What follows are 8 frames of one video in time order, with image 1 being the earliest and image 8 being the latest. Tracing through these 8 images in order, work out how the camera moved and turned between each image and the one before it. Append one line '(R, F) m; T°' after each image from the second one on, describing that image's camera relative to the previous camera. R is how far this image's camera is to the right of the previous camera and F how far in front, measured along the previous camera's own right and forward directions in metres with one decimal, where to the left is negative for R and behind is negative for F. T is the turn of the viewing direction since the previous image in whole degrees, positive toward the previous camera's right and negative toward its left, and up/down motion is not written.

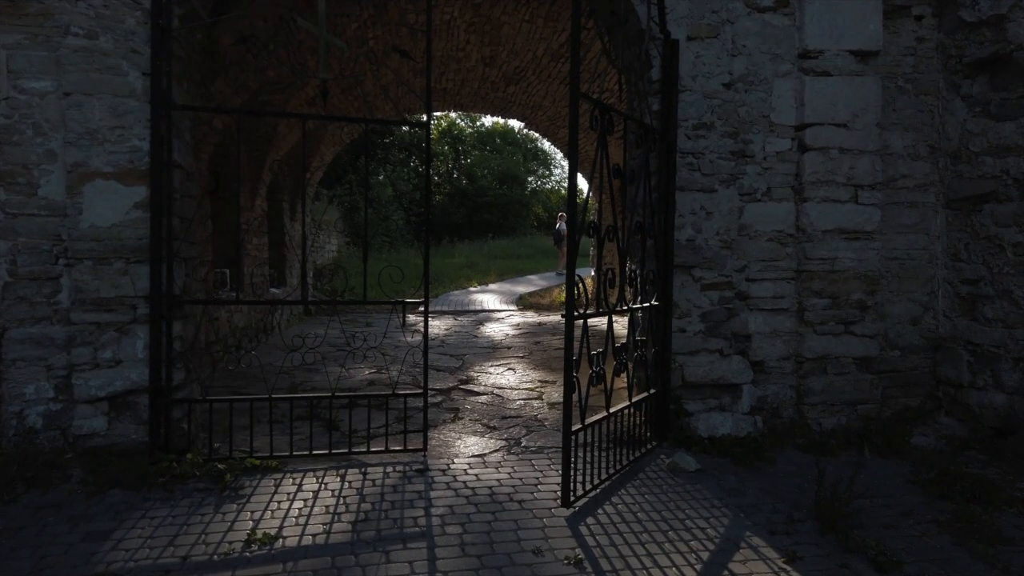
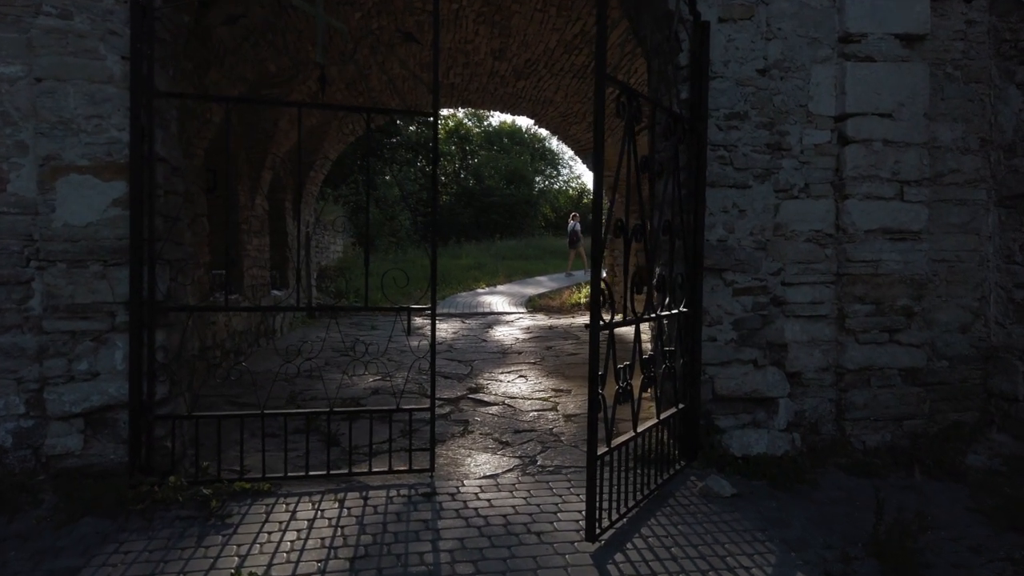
(0.0, +0.3) m; -1°
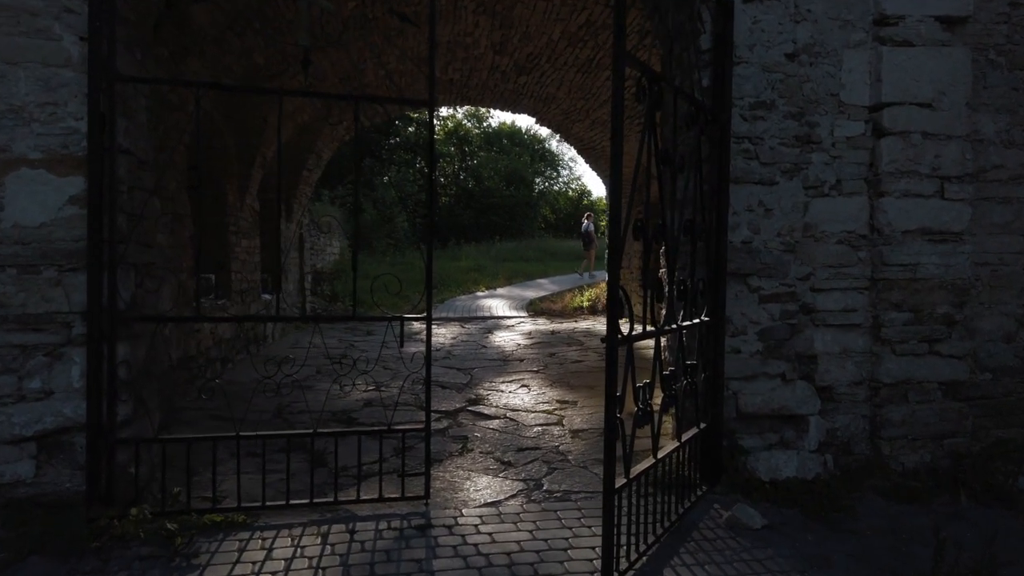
(0.0, +0.3) m; 0°
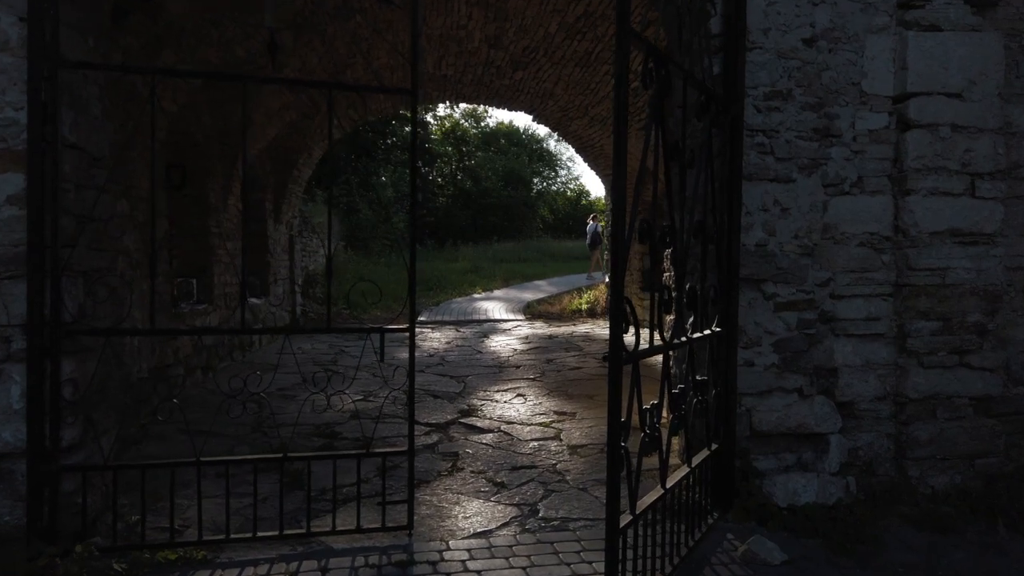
(0.0, +0.3) m; 0°
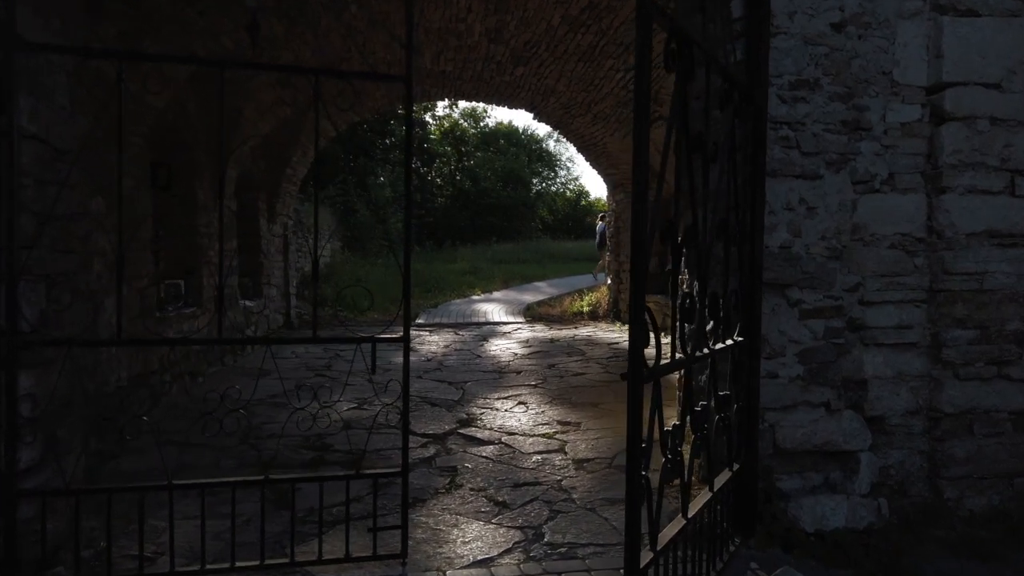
(0.0, +0.2) m; 0°
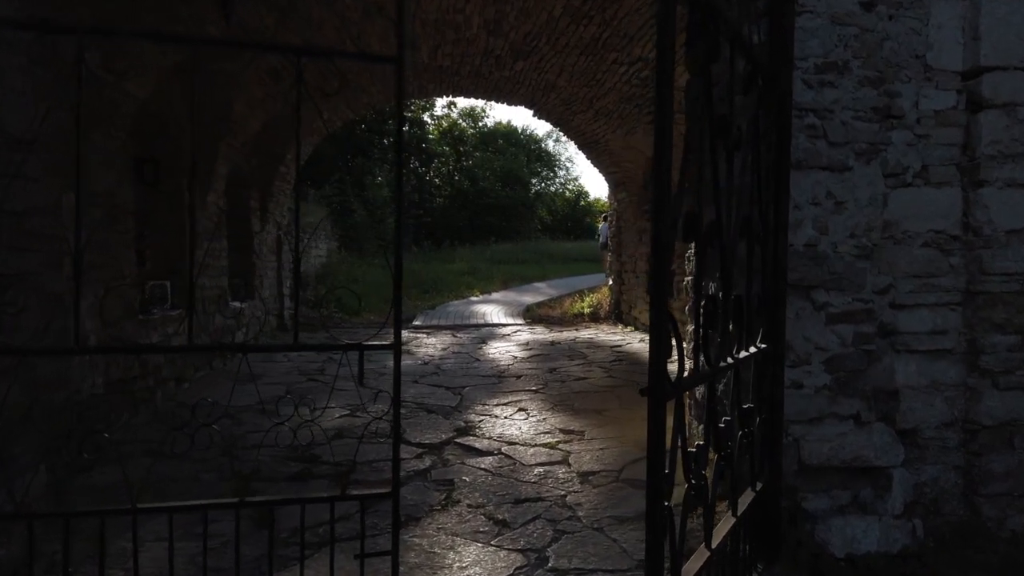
(0.0, +0.2) m; 0°
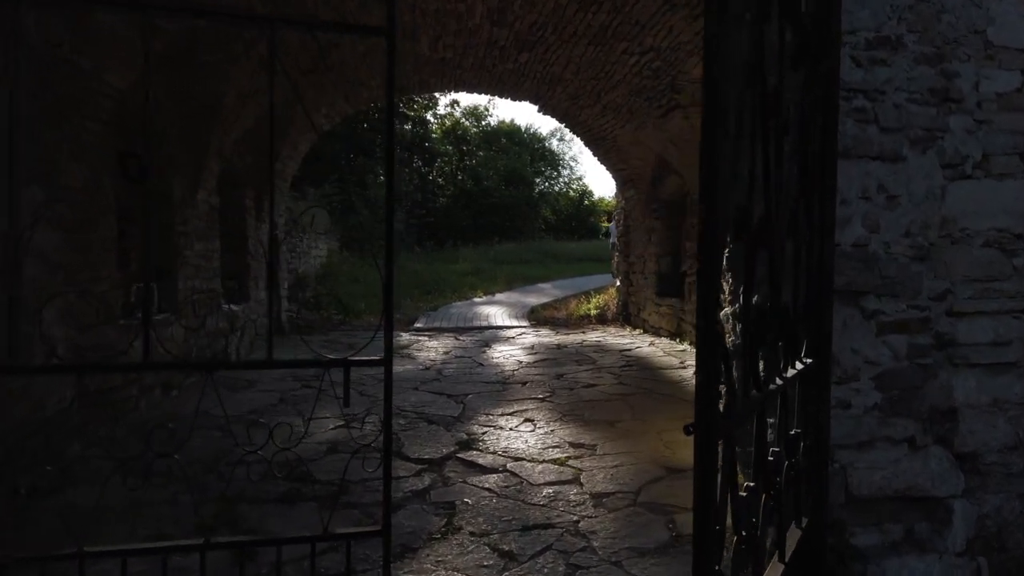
(0.0, +0.3) m; 0°
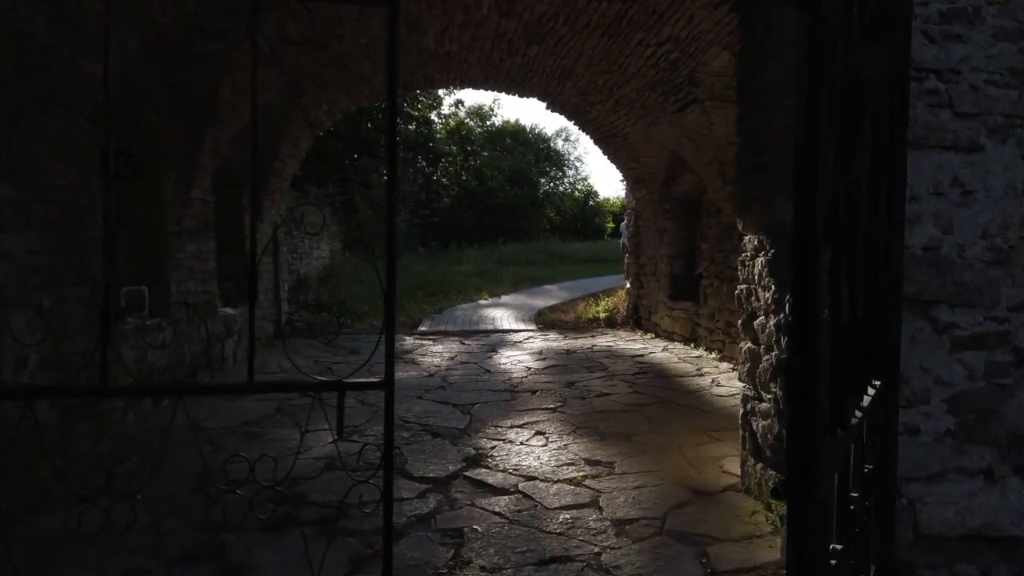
(0.0, +0.3) m; 0°
